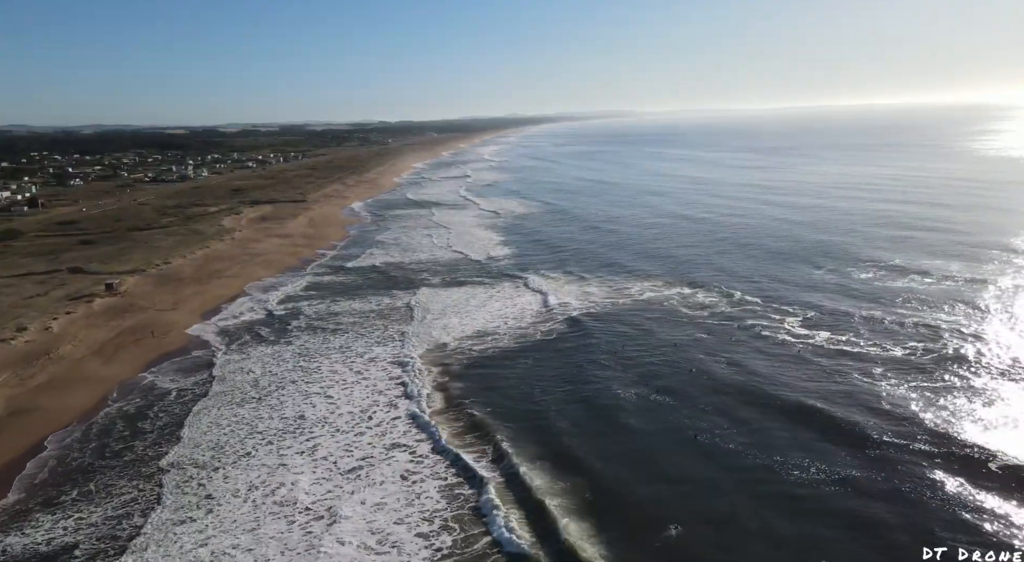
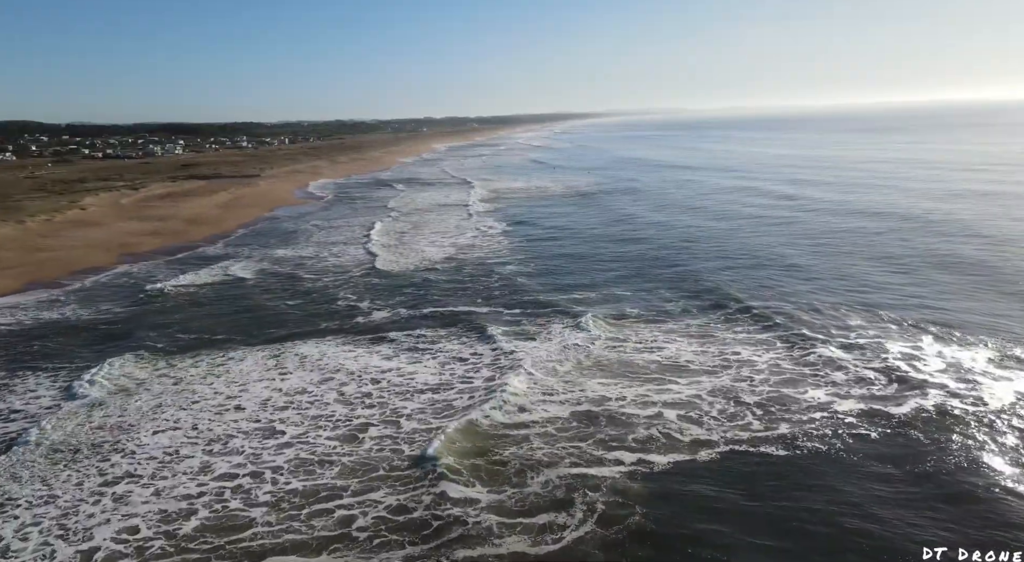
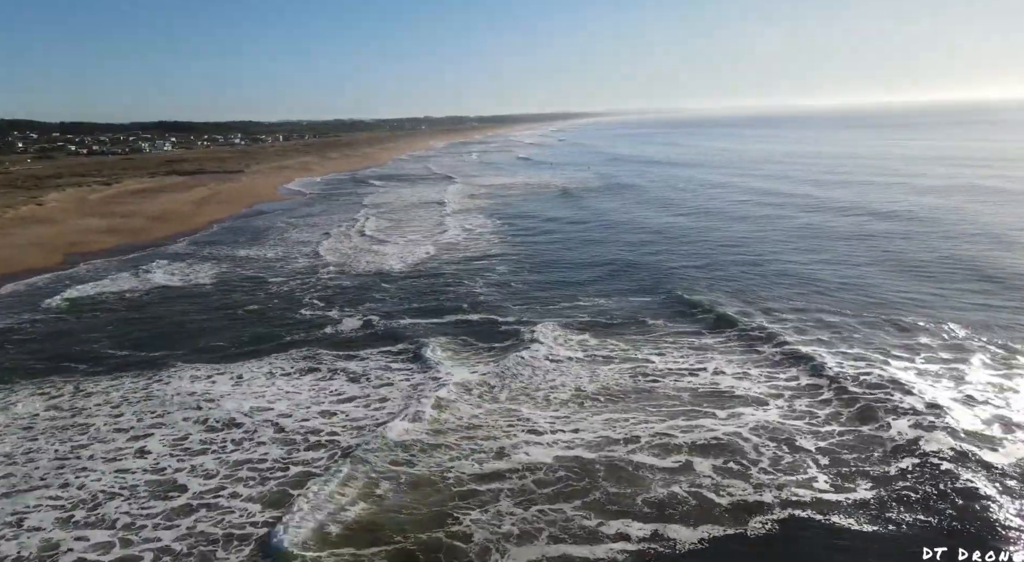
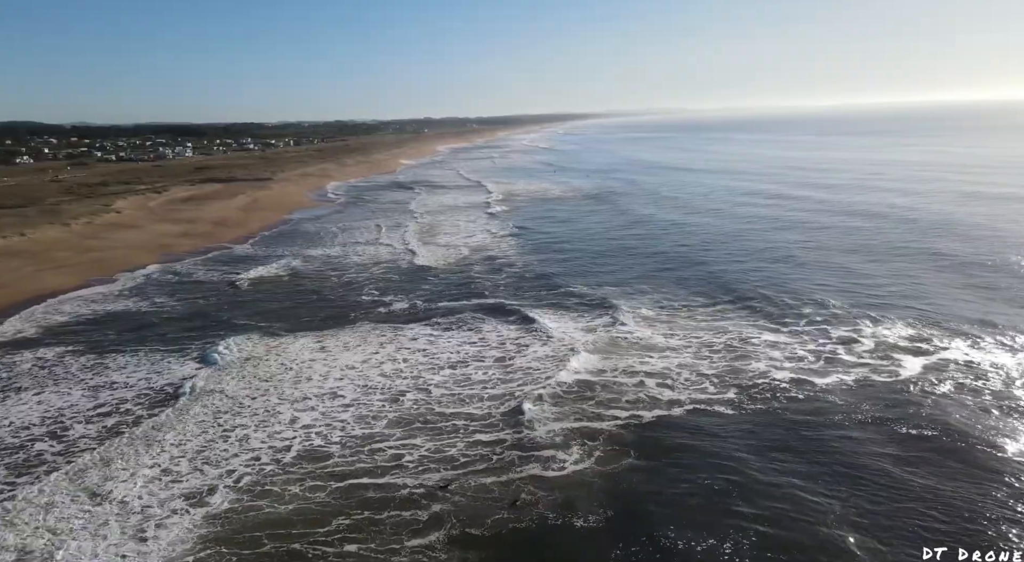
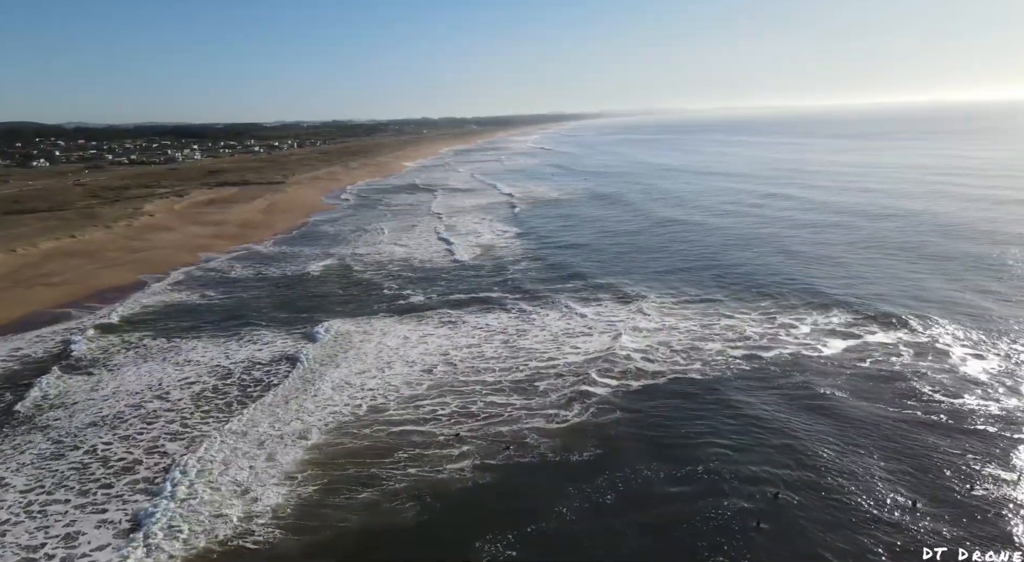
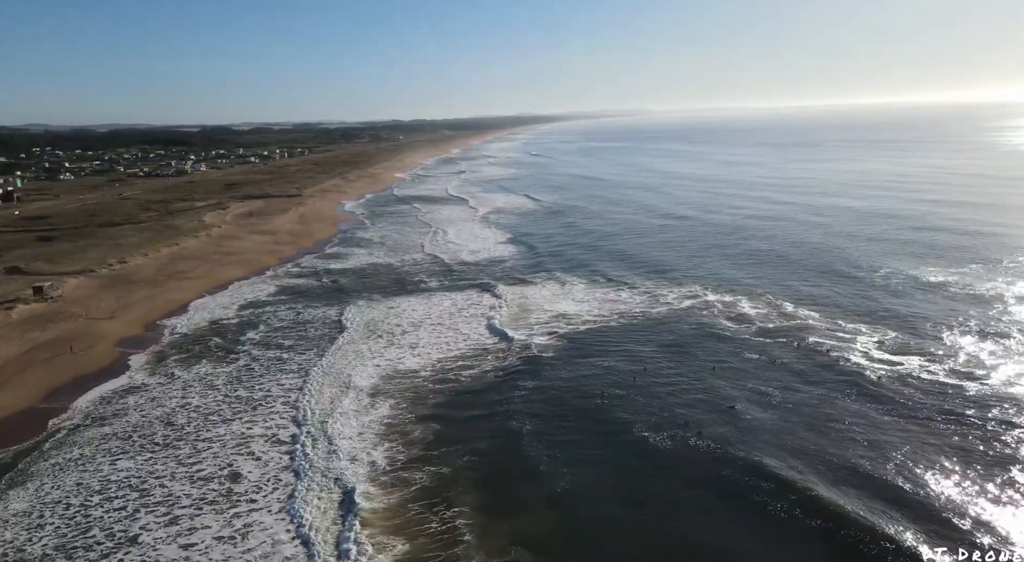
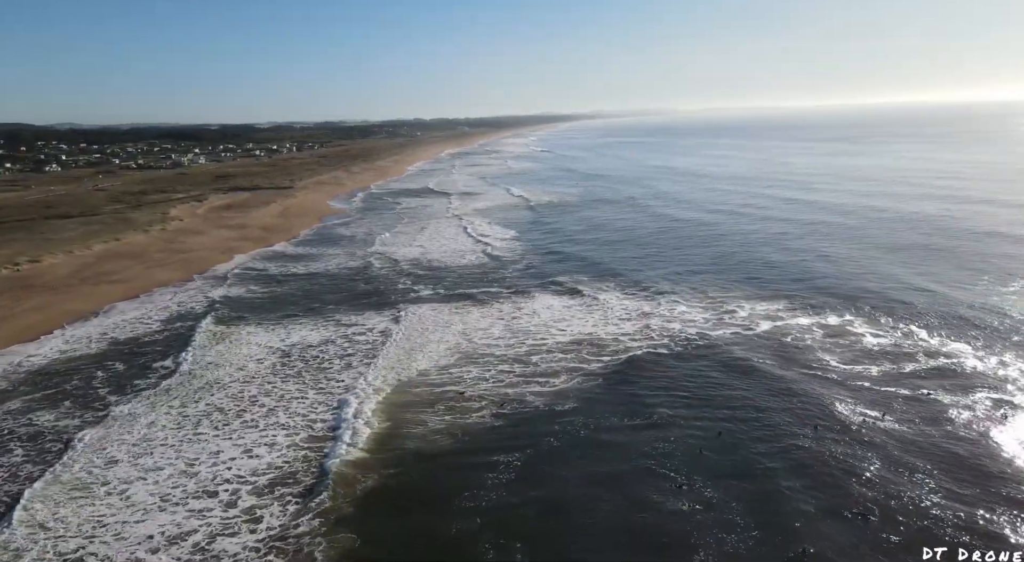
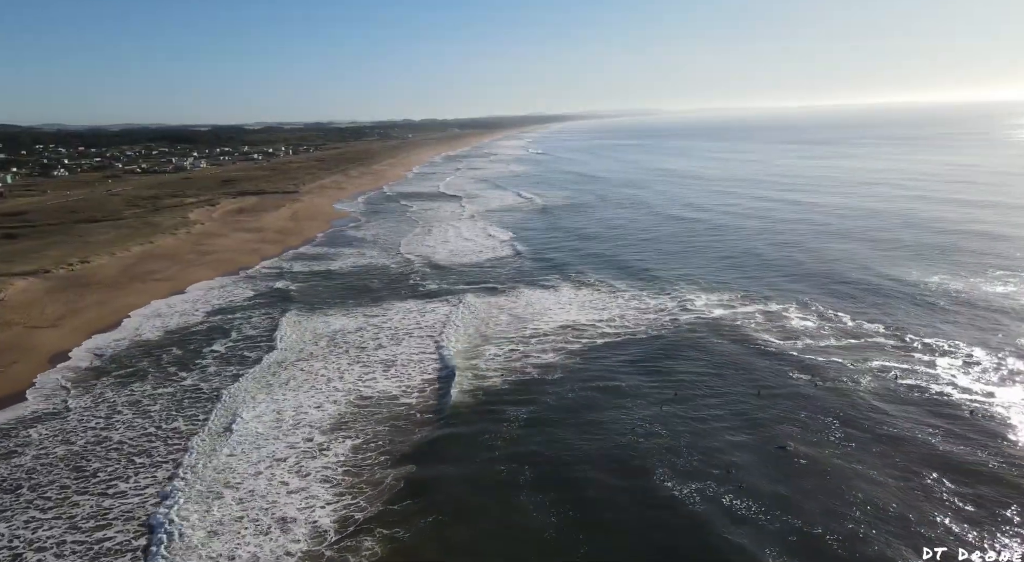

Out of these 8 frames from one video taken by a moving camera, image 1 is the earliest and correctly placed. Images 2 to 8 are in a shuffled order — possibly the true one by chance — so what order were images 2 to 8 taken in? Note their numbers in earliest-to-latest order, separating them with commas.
6, 8, 7, 5, 4, 2, 3
